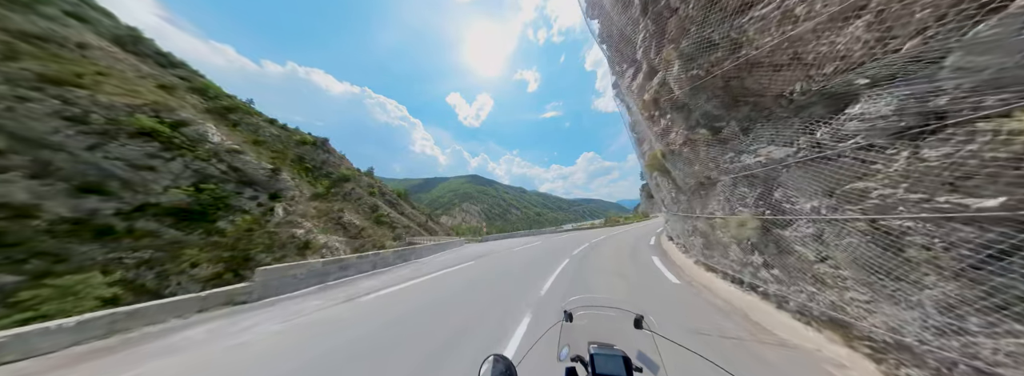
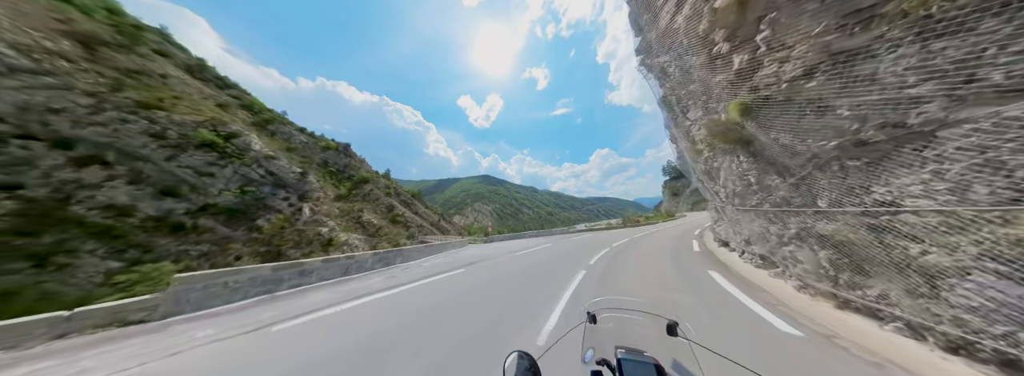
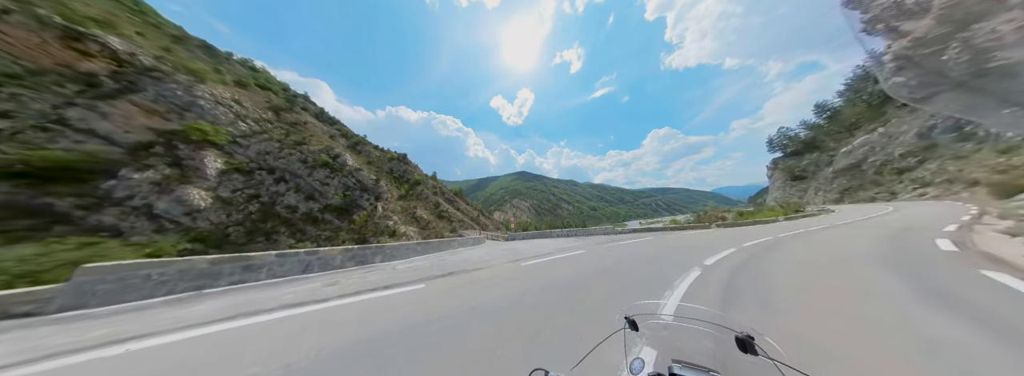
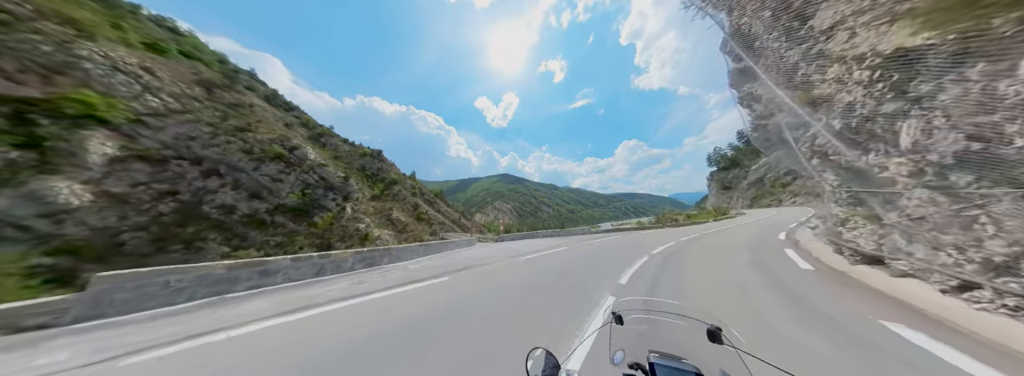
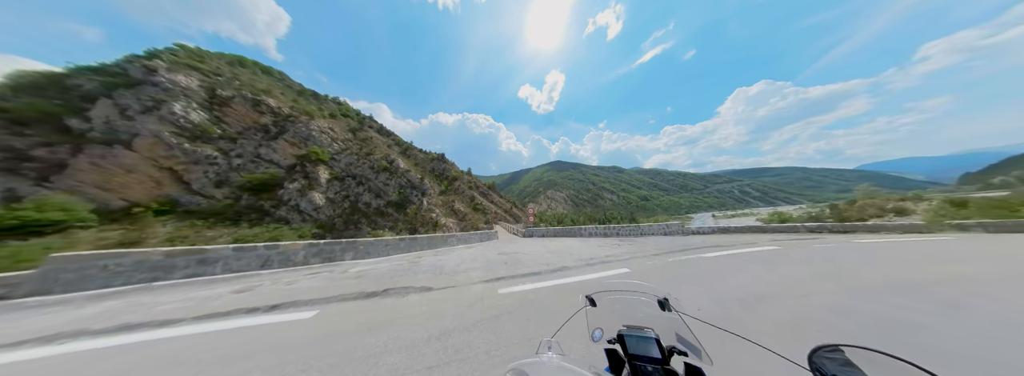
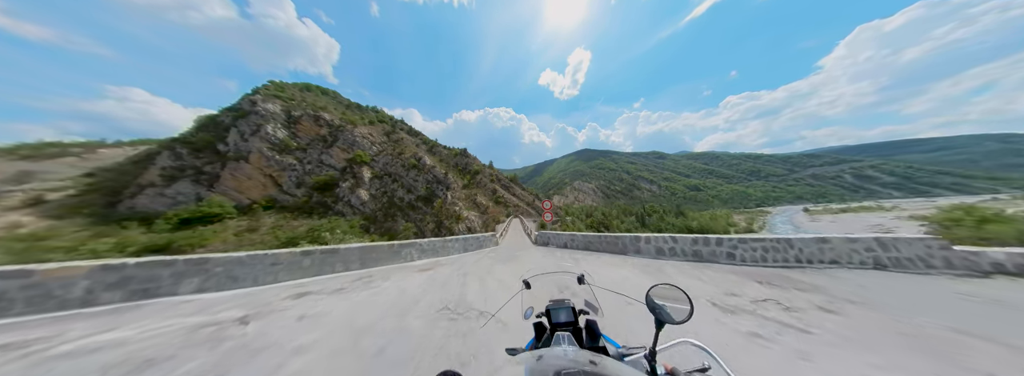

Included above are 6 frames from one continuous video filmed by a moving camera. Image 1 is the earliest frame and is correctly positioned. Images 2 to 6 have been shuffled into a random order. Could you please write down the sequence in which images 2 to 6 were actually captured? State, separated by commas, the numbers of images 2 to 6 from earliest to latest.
2, 4, 3, 5, 6
